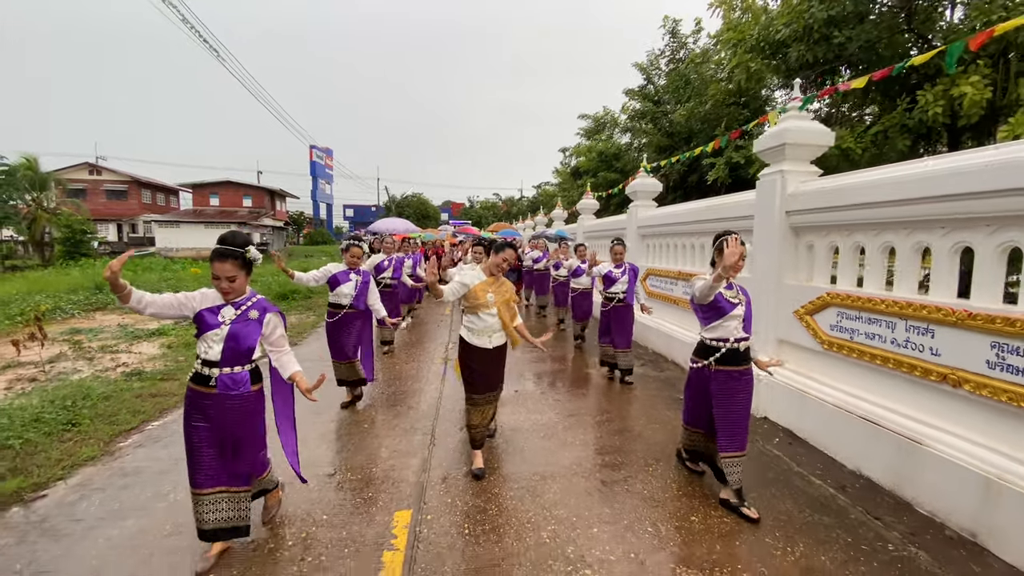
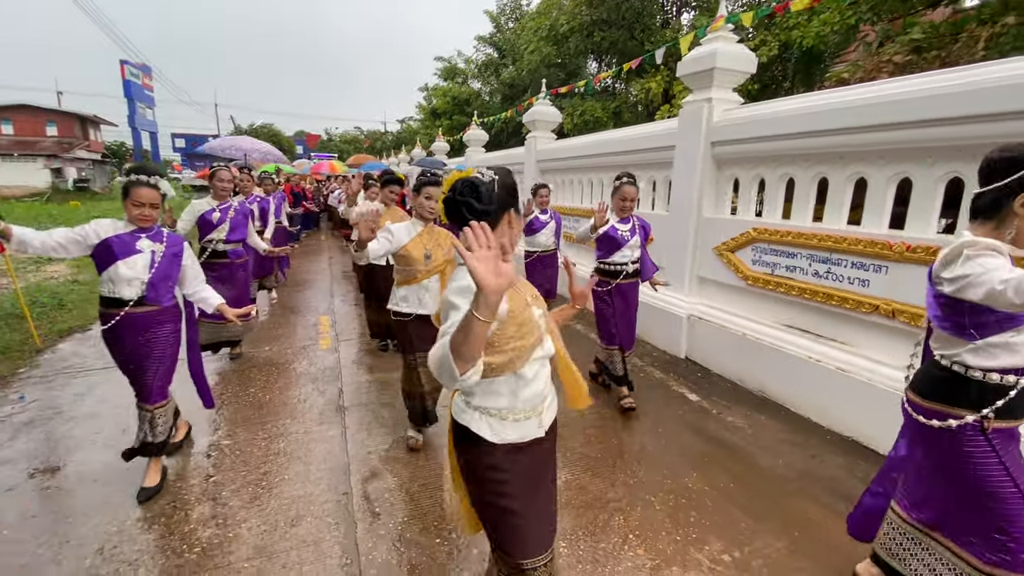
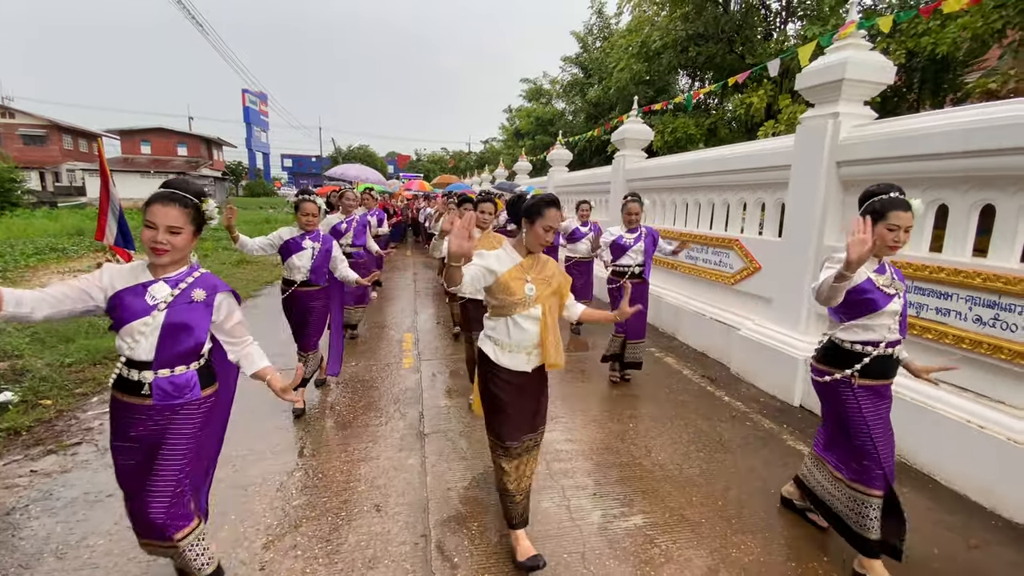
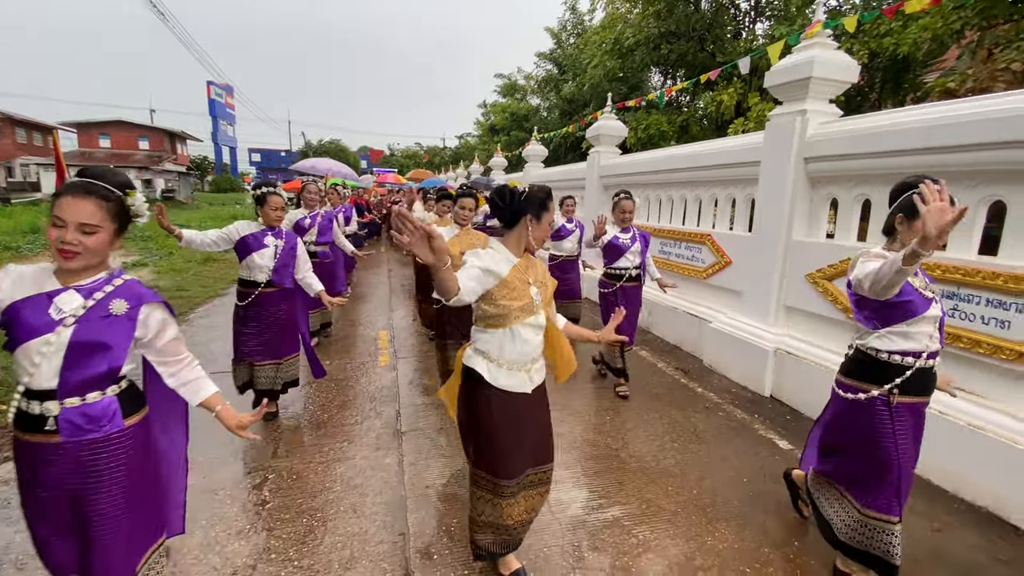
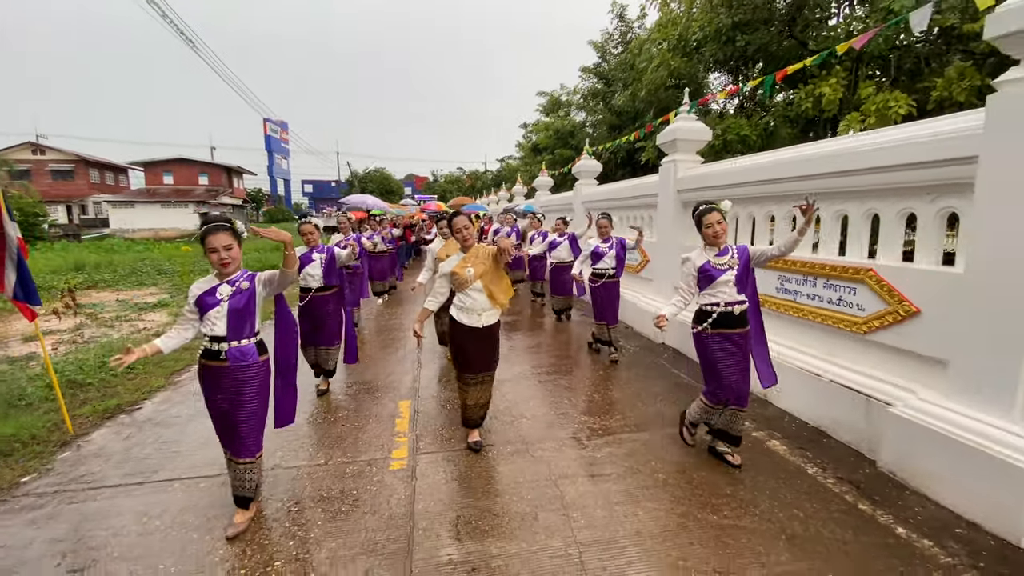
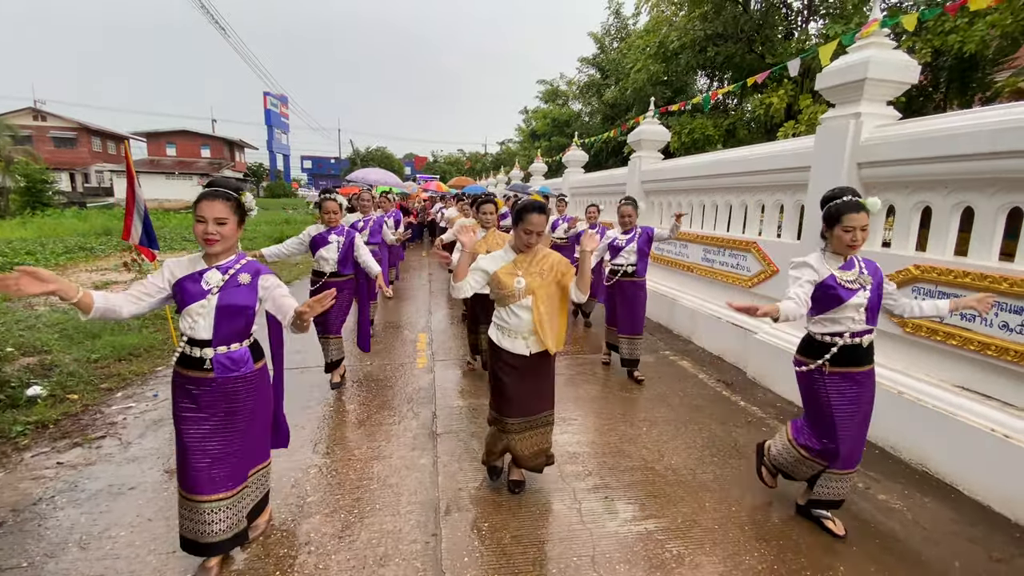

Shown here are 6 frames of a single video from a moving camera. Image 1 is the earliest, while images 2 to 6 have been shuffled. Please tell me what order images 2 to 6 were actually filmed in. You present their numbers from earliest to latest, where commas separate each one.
5, 6, 3, 4, 2
